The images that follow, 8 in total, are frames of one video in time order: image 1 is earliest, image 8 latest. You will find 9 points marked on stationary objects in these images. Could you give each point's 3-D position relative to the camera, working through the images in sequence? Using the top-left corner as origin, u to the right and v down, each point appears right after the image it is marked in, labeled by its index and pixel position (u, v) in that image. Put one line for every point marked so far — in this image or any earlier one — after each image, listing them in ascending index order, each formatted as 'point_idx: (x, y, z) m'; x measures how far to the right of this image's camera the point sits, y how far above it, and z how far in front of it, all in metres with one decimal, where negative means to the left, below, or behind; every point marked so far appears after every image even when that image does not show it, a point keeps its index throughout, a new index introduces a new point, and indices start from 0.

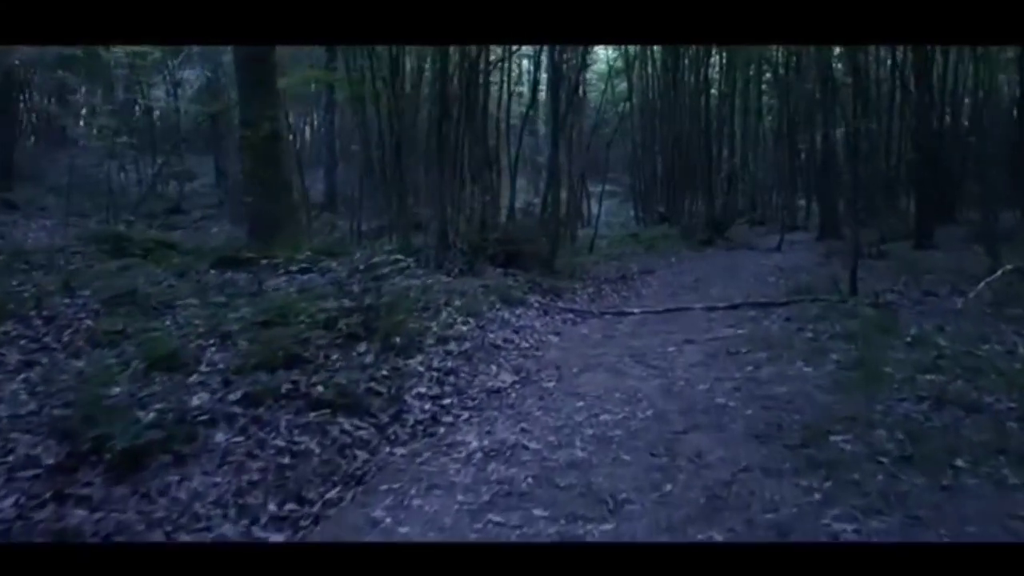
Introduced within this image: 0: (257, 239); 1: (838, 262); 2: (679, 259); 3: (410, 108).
0: (-1.7, +0.3, +4.1) m
1: (+2.1, +0.2, +4.1) m
2: (+1.2, +0.2, +4.2) m
3: (-0.7, +1.2, +4.1) m
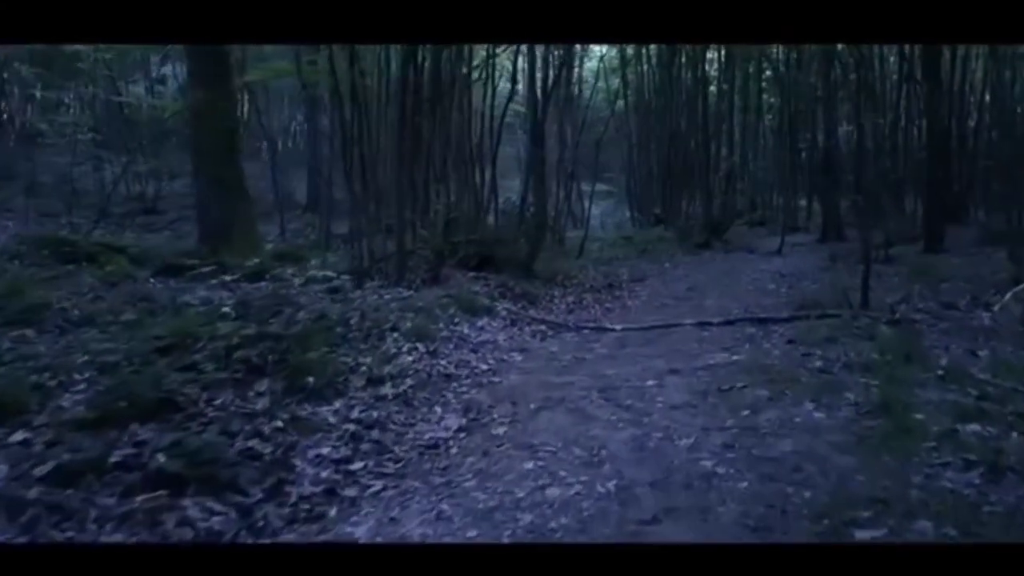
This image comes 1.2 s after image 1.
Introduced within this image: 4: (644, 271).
0: (-1.8, +0.3, +3.7) m
1: (+2.0, +0.1, +3.7) m
2: (+1.1, +0.1, +3.9) m
3: (-0.8, +1.1, +3.8) m
4: (+0.8, +0.1, +3.9) m
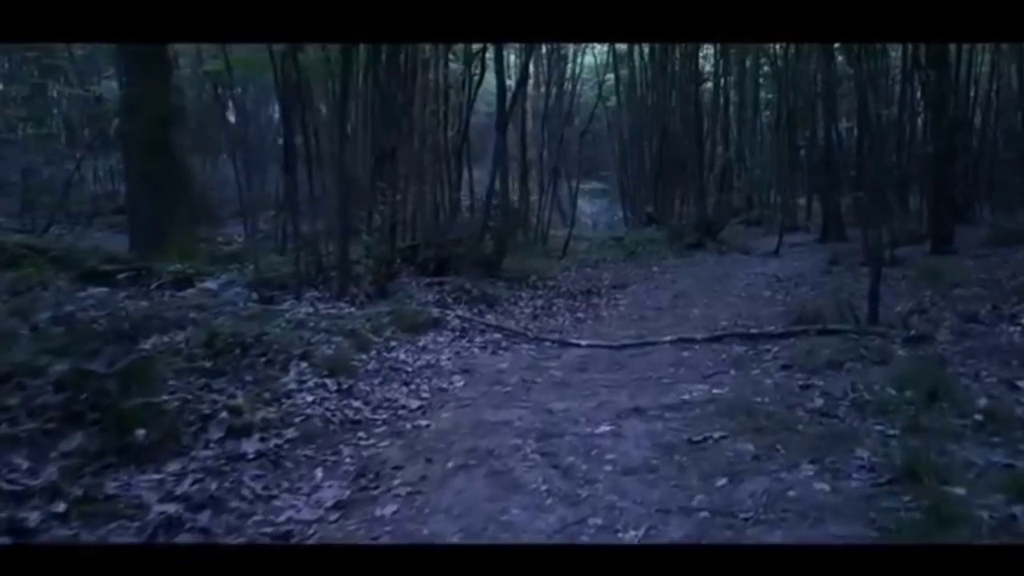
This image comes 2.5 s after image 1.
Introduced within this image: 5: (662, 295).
0: (-2.0, +0.2, +3.4) m
1: (+1.8, +0.1, +3.3) m
2: (+0.9, +0.1, +3.5) m
3: (-1.0, +1.1, +3.4) m
4: (+0.7, +0.1, +3.5) m
5: (+0.8, -0.1, +3.5) m
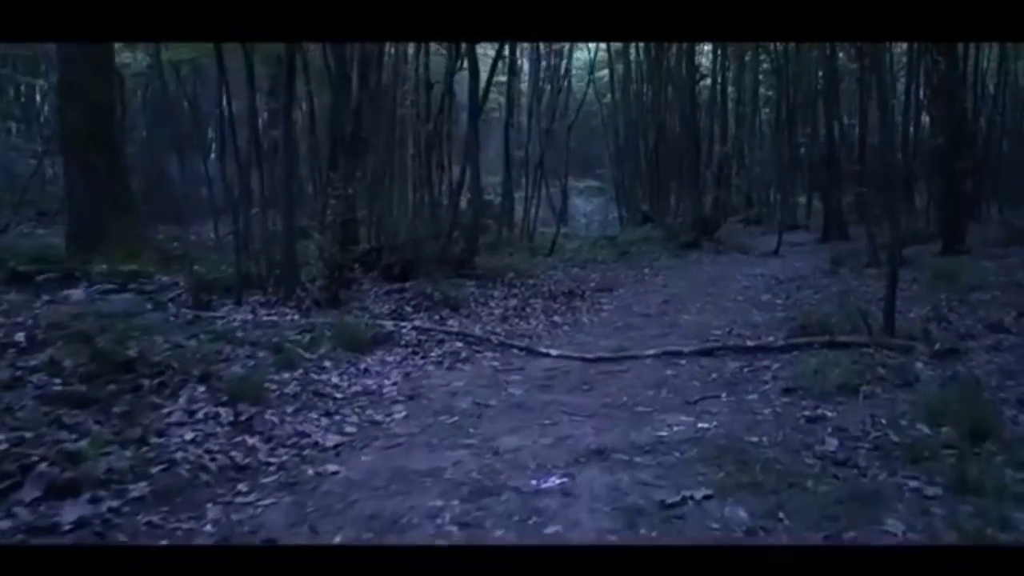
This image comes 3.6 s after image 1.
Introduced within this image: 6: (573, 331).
0: (-2.1, +0.2, +3.1) m
1: (+1.7, +0.1, +3.0) m
2: (+0.8, 0.0, +3.2) m
3: (-1.1, +1.1, +3.1) m
4: (+0.5, +0.1, +3.3) m
5: (+0.7, -0.1, +3.2) m
6: (+0.3, -0.2, +3.2) m
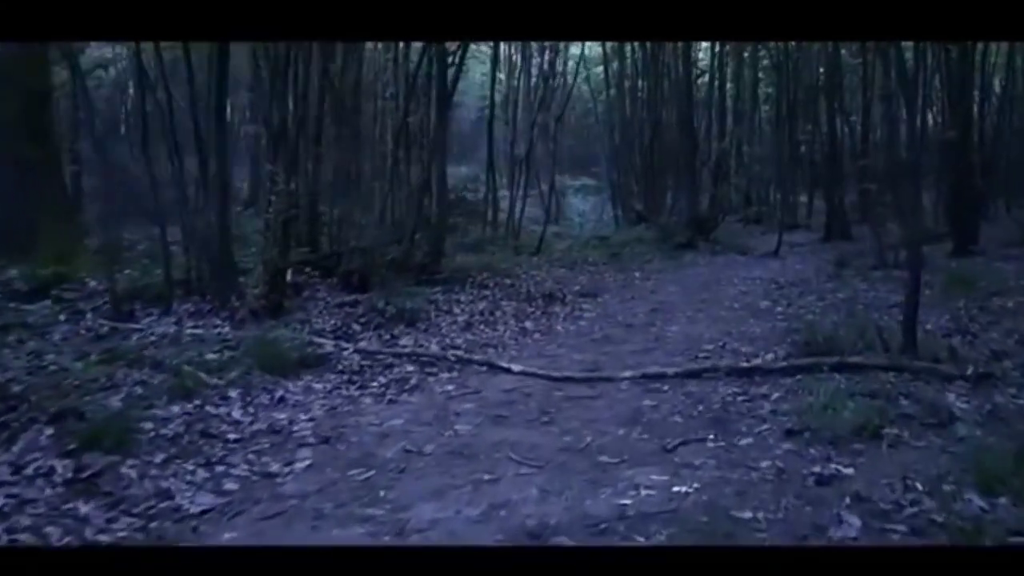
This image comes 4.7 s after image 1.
0: (-2.3, +0.2, +2.8) m
1: (+1.6, 0.0, +2.8) m
2: (+0.7, 0.0, +2.9) m
3: (-1.3, +1.1, +2.8) m
4: (+0.4, 0.0, +3.0) m
5: (+0.6, -0.1, +2.9) m
6: (+0.2, -0.2, +2.9) m
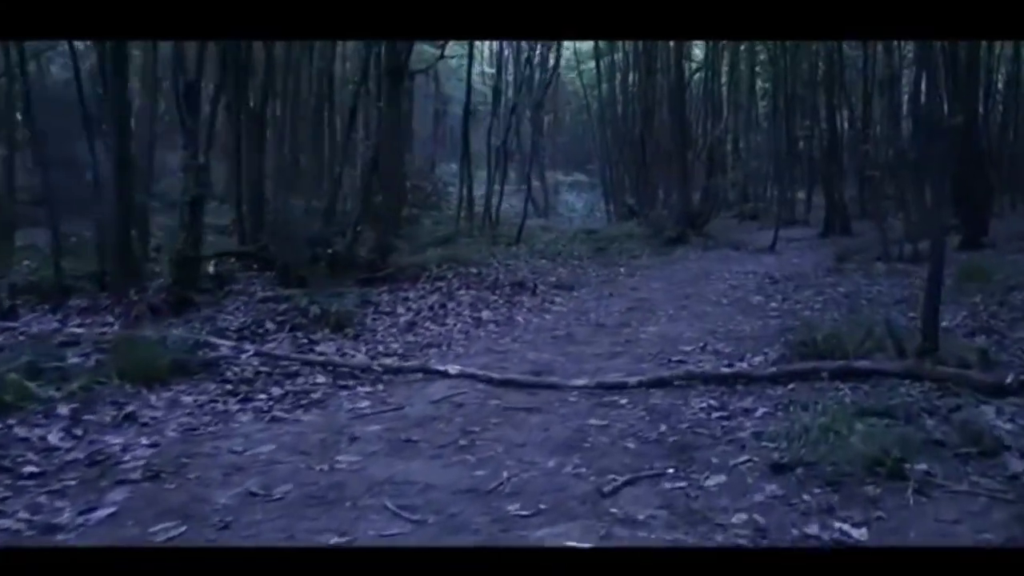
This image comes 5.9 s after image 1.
0: (-2.4, +0.2, +2.5) m
1: (+1.4, +0.1, +2.5) m
2: (+0.5, 0.0, +2.6) m
3: (-1.4, +1.1, +2.5) m
4: (+0.3, +0.1, +2.7) m
5: (+0.4, -0.1, +2.6) m
6: (0.0, -0.2, +2.6) m
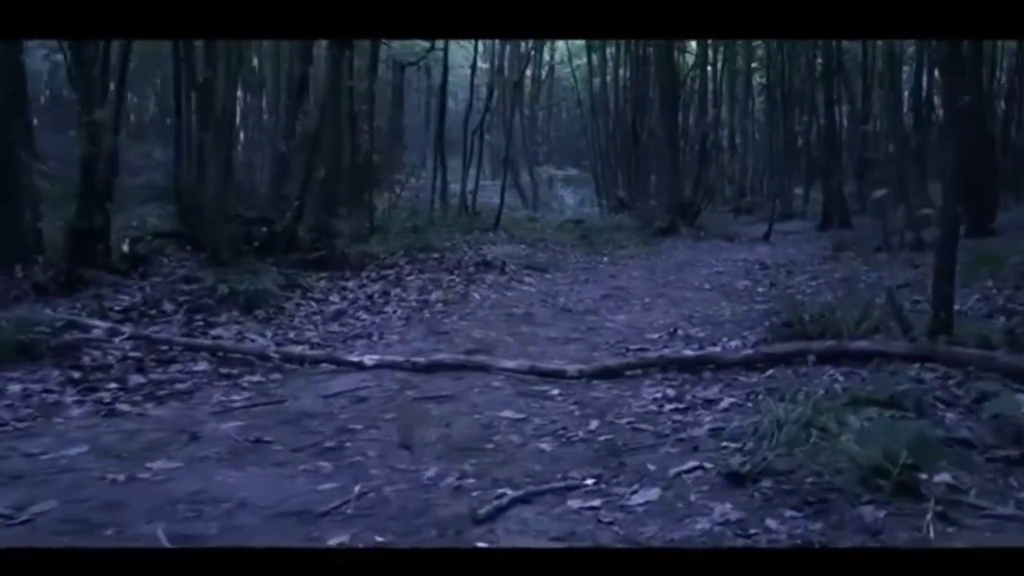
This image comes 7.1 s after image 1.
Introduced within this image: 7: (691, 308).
0: (-2.6, +0.3, +2.2) m
1: (+1.3, +0.1, +2.2) m
2: (+0.4, +0.1, +2.4) m
3: (-1.6, +1.1, +2.3) m
4: (+0.1, +0.1, +2.4) m
5: (+0.3, 0.0, +2.4) m
6: (-0.1, -0.1, +2.3) m
7: (+0.7, -0.1, +2.3) m
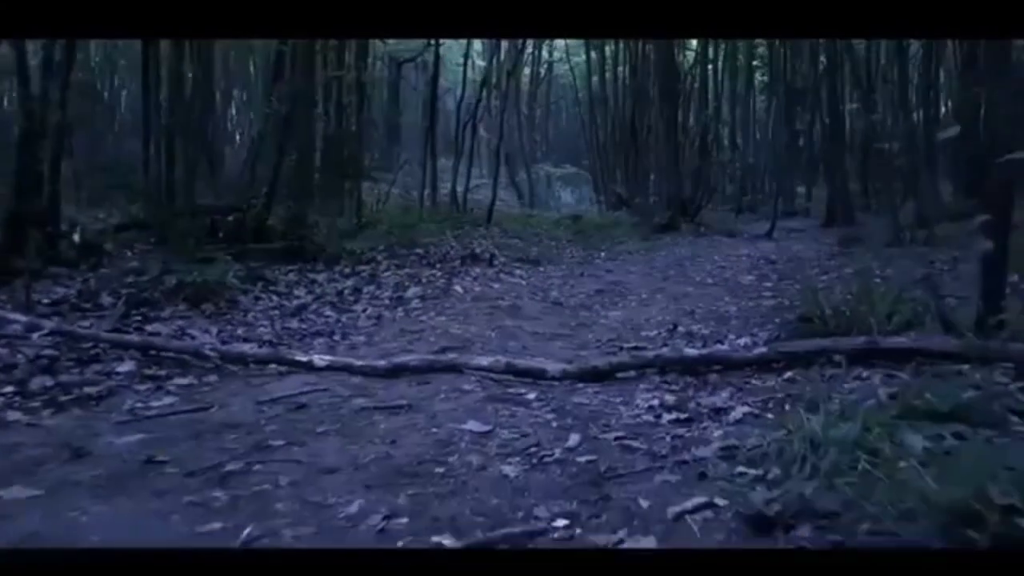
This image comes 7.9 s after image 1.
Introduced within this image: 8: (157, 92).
0: (-2.6, +0.3, +2.1) m
1: (+1.2, +0.1, +2.1) m
2: (+0.3, +0.1, +2.3) m
3: (-1.6, +1.2, +2.2) m
4: (+0.1, +0.1, +2.3) m
5: (+0.3, 0.0, +2.2) m
6: (-0.1, -0.1, +2.2) m
7: (+0.7, -0.1, +2.2) m
8: (-1.2, +0.7, +2.2) m
